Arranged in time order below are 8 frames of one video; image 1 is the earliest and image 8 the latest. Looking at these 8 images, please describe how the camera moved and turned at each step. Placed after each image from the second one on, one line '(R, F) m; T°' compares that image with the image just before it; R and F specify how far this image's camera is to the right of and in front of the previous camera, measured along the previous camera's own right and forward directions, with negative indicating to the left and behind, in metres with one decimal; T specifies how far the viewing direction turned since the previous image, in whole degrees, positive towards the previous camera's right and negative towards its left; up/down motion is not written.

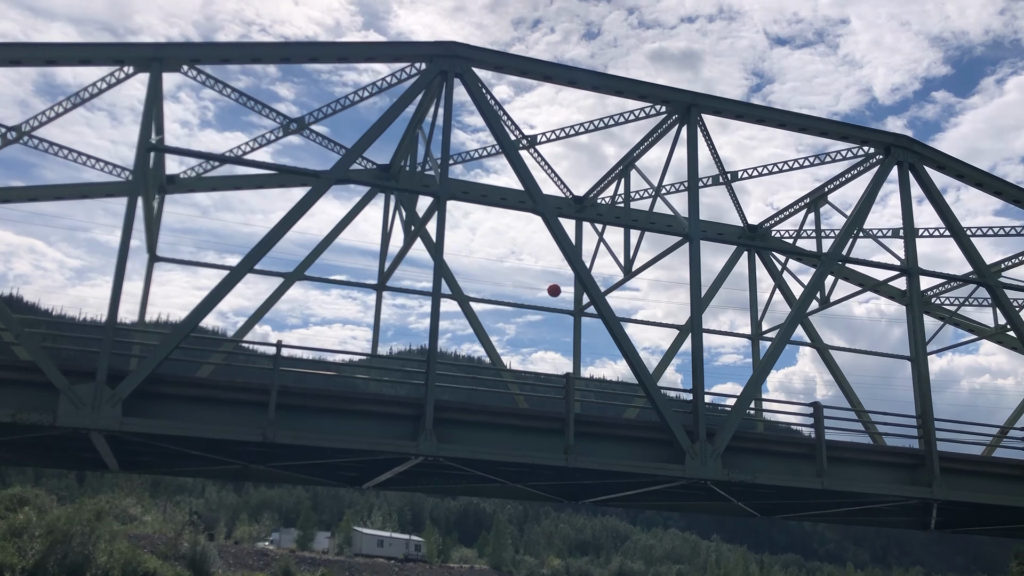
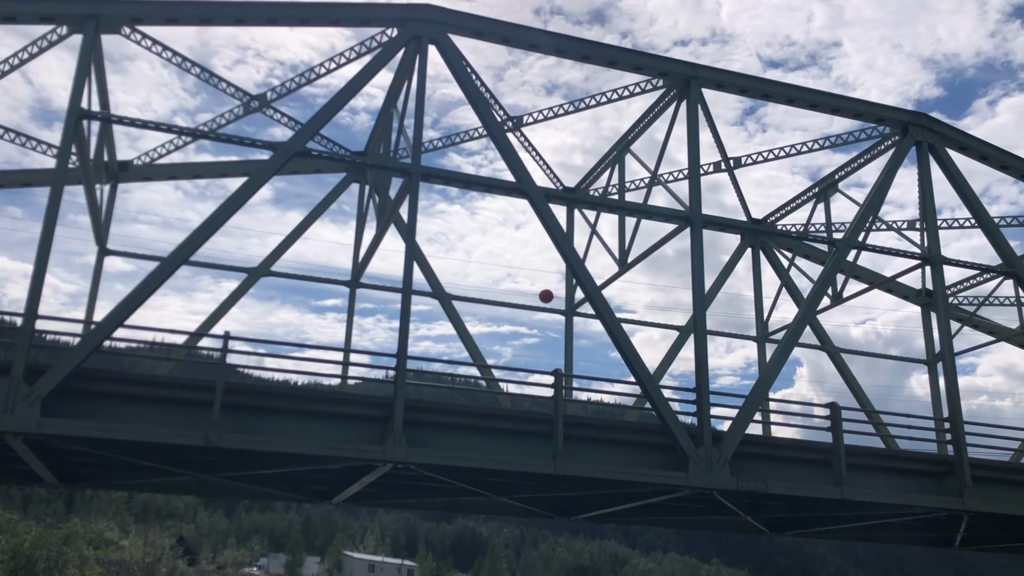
(+0.3, +2.0) m; 0°
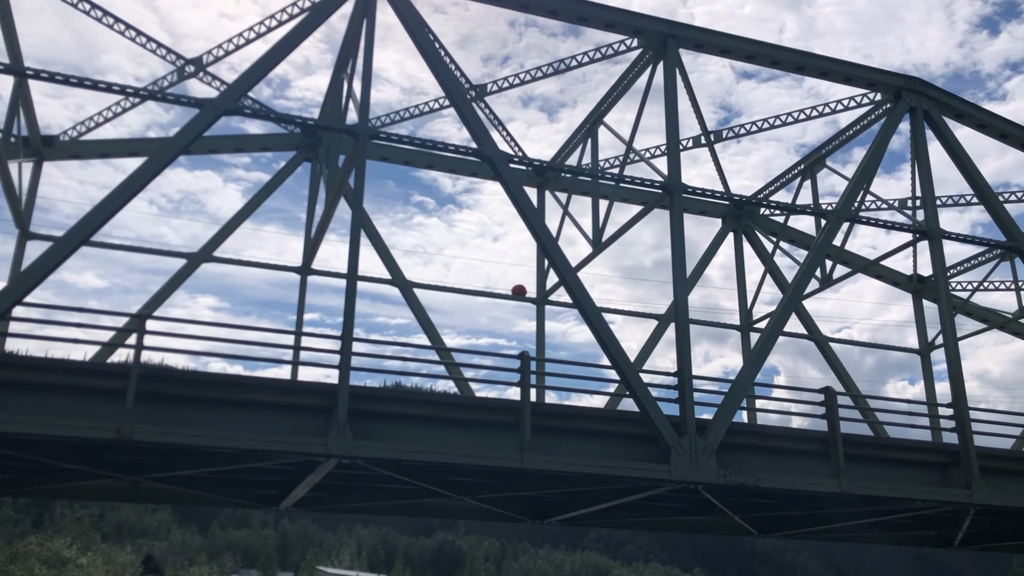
(+0.3, +1.7) m; +1°
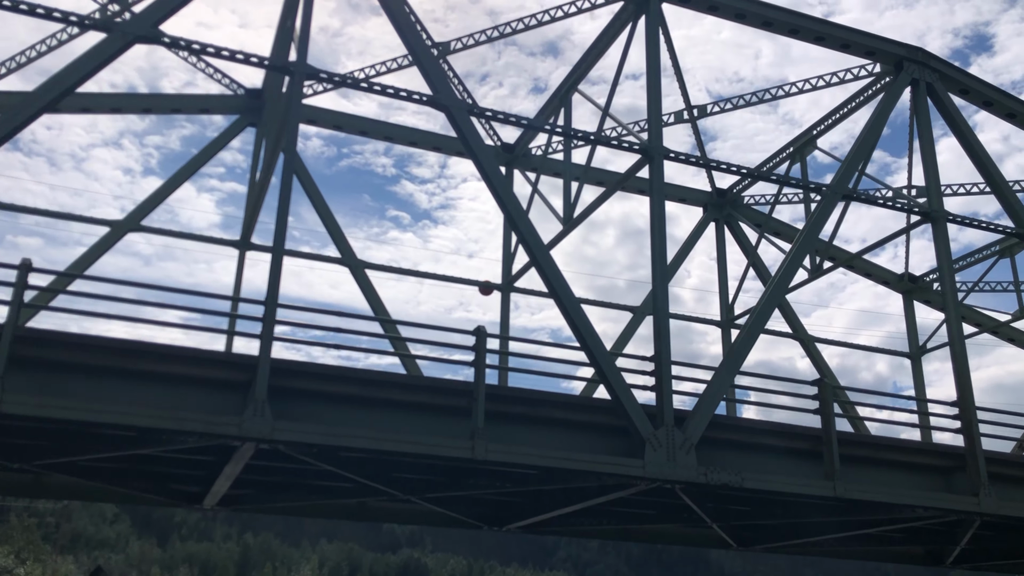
(+0.3, +1.9) m; +2°
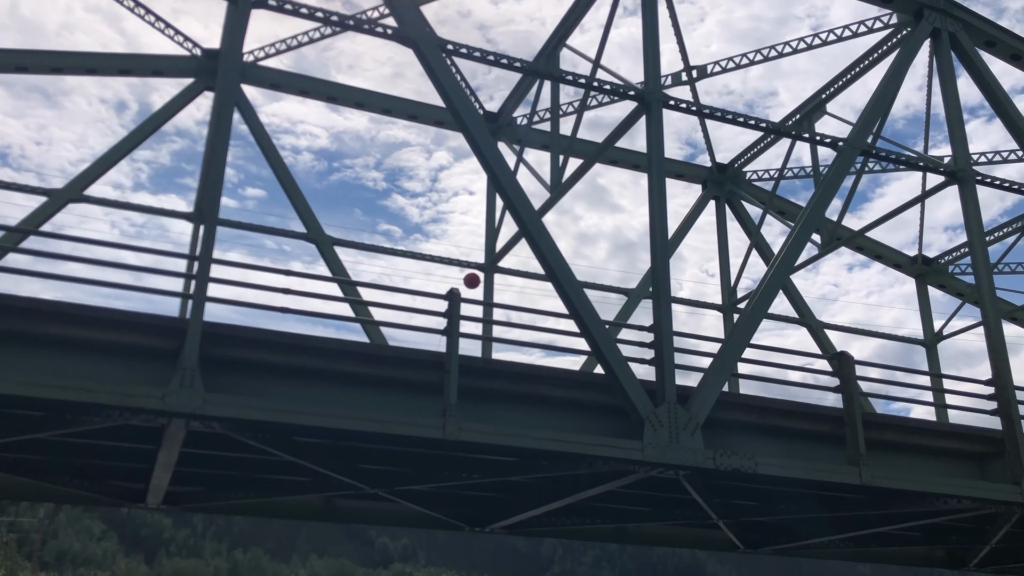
(+0.2, +1.7) m; 0°
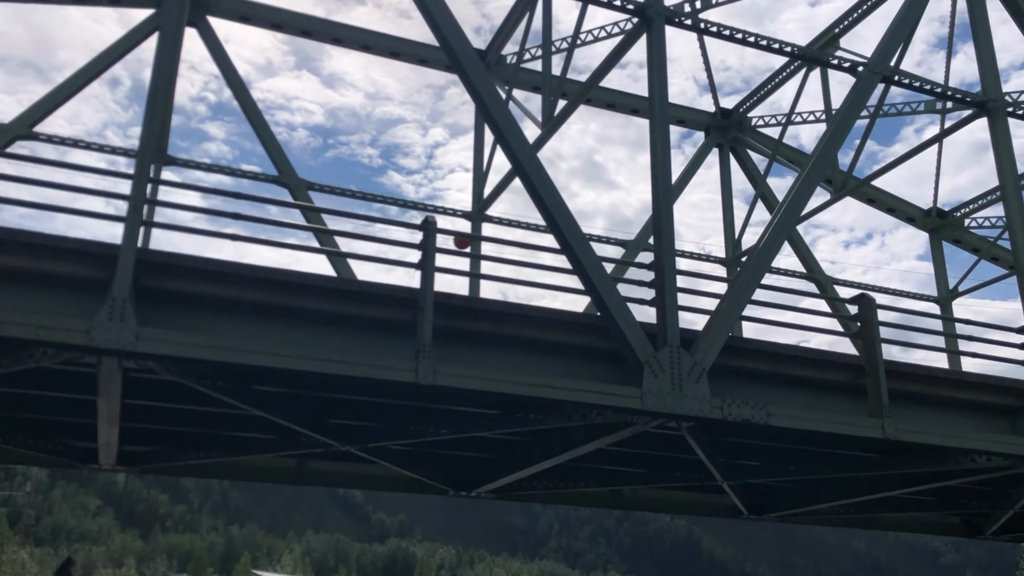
(+0.1, +1.2) m; 0°
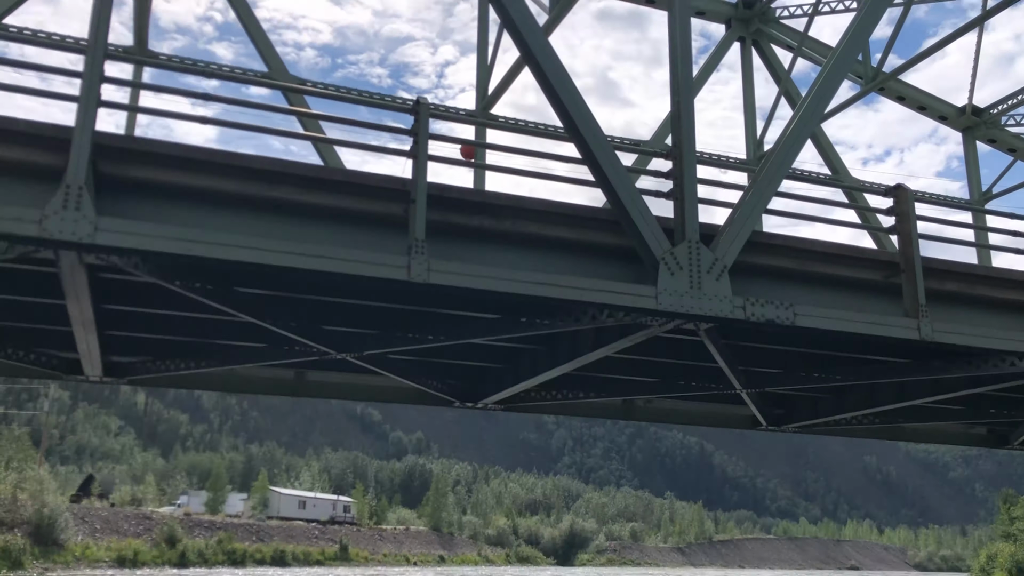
(+0.1, +0.8) m; -1°
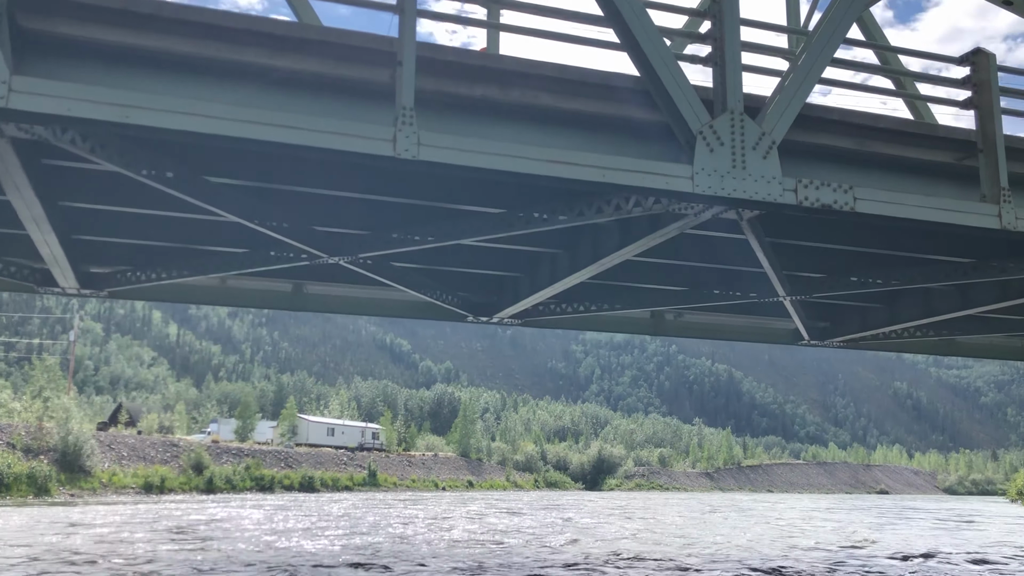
(+0.1, +1.3) m; -2°
